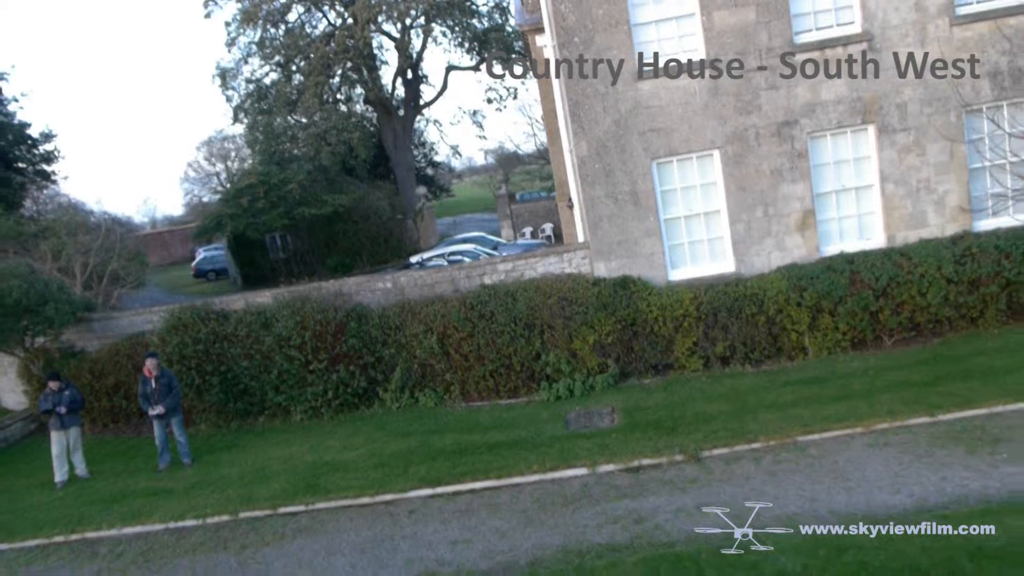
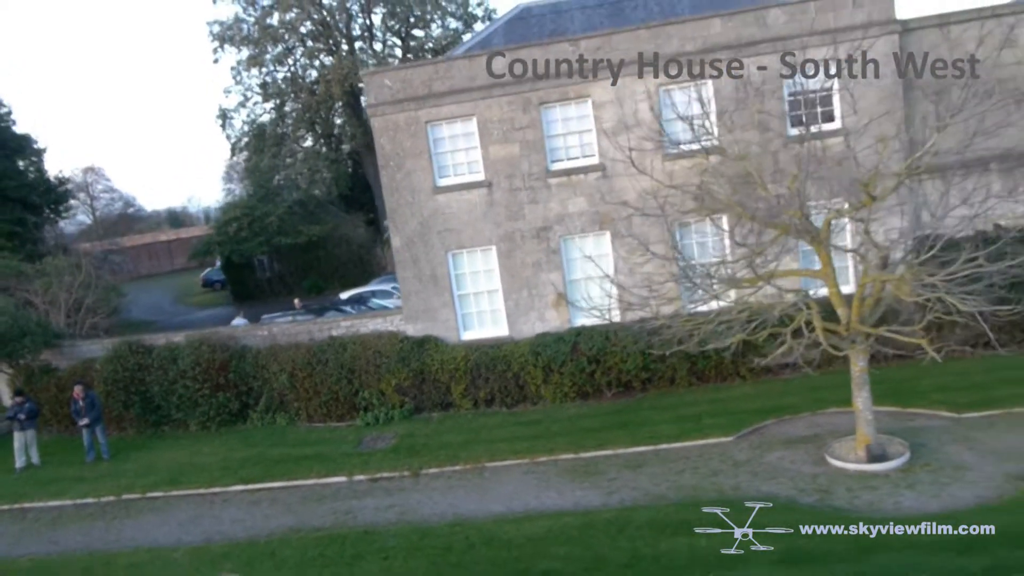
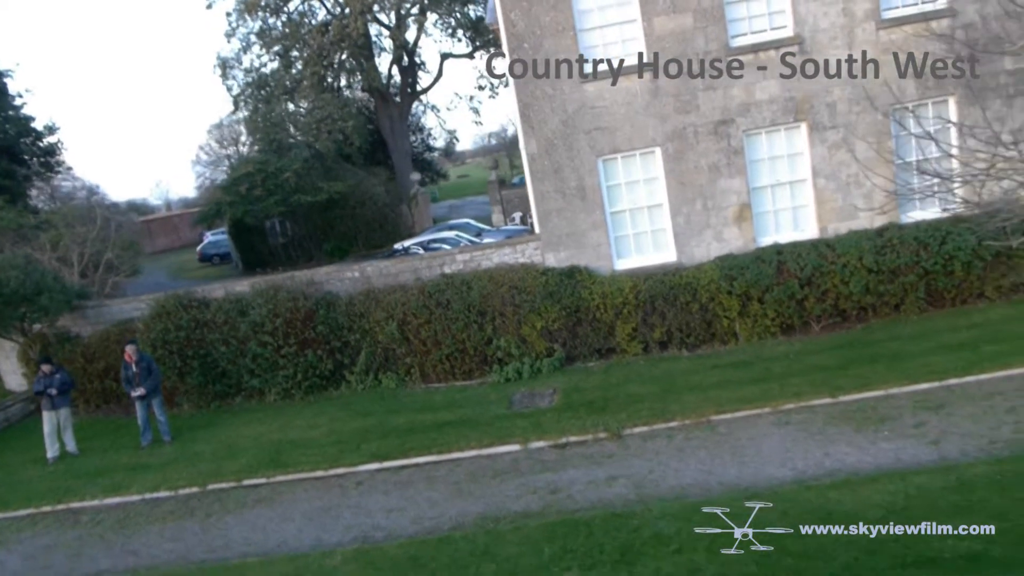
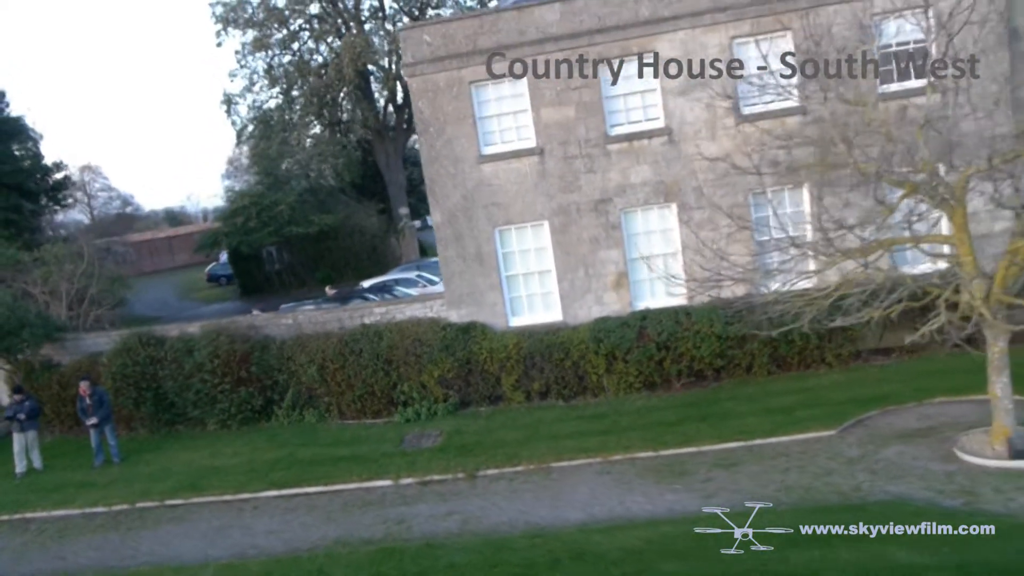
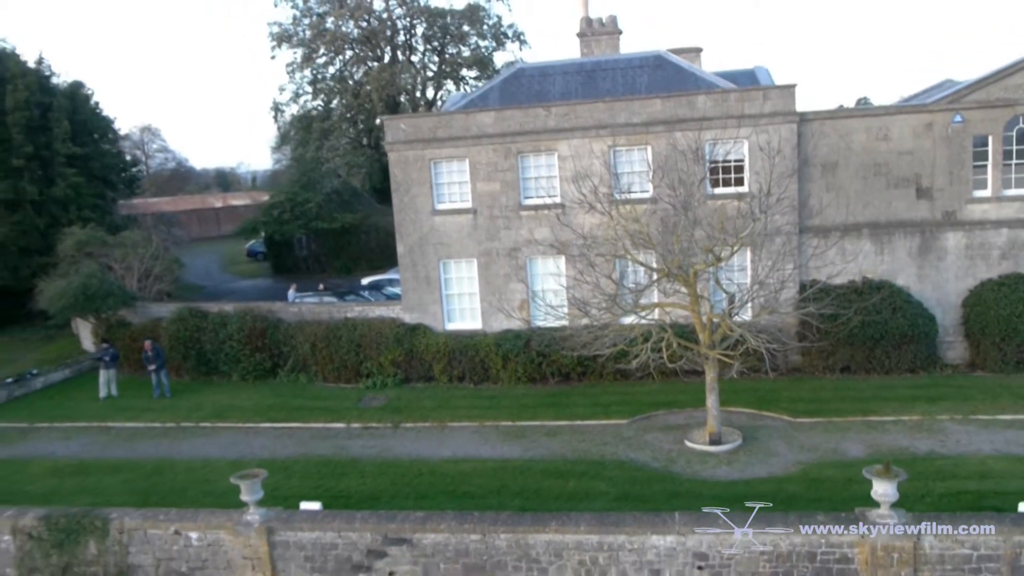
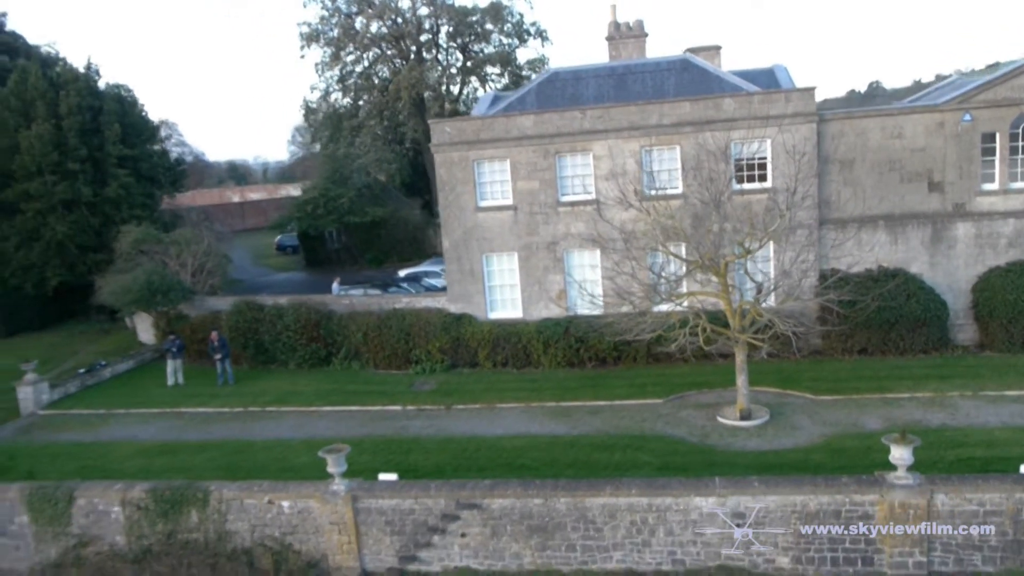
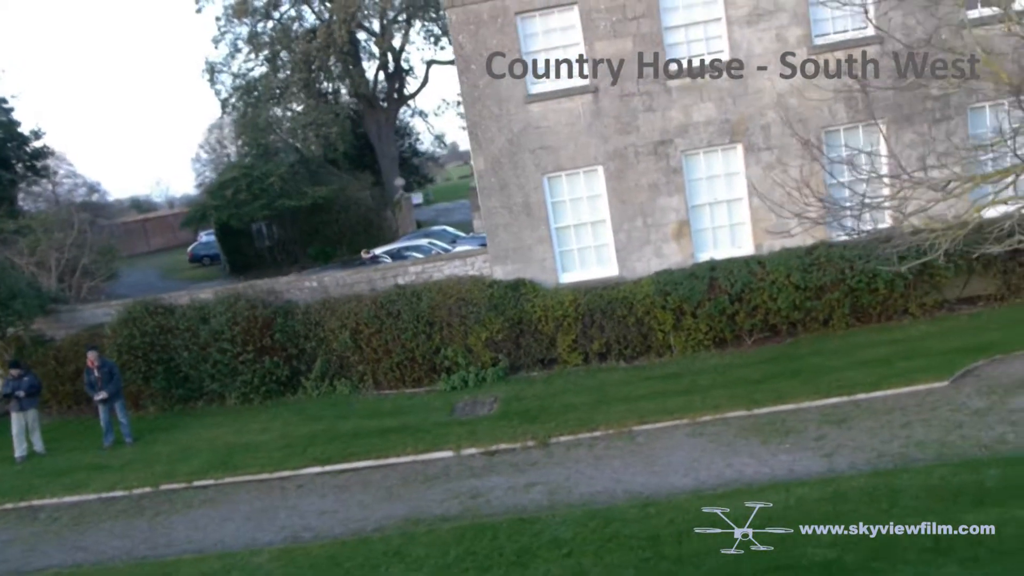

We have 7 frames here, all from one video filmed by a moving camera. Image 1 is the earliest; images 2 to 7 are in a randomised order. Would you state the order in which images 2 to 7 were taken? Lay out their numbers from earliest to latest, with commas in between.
3, 7, 4, 2, 5, 6
